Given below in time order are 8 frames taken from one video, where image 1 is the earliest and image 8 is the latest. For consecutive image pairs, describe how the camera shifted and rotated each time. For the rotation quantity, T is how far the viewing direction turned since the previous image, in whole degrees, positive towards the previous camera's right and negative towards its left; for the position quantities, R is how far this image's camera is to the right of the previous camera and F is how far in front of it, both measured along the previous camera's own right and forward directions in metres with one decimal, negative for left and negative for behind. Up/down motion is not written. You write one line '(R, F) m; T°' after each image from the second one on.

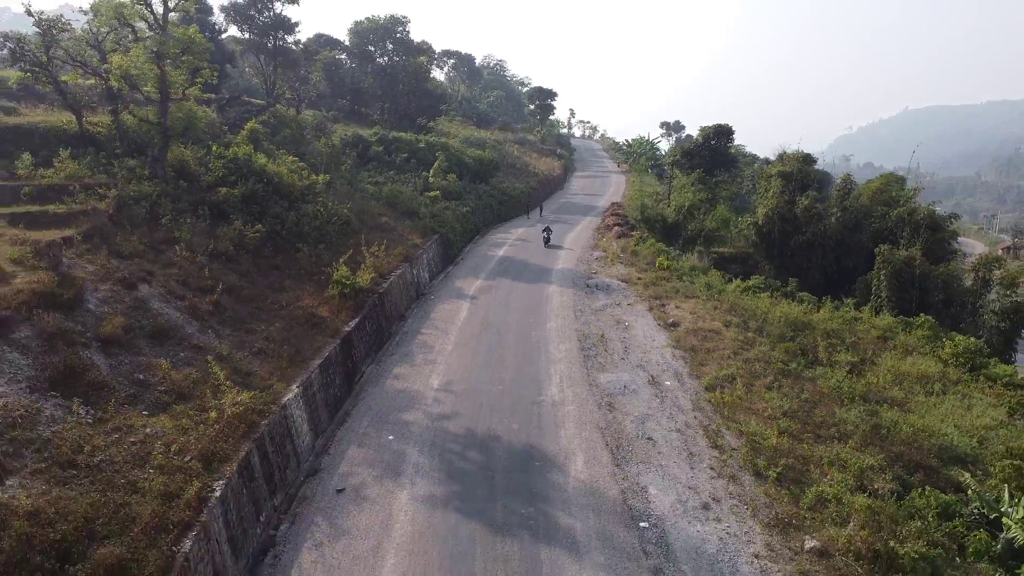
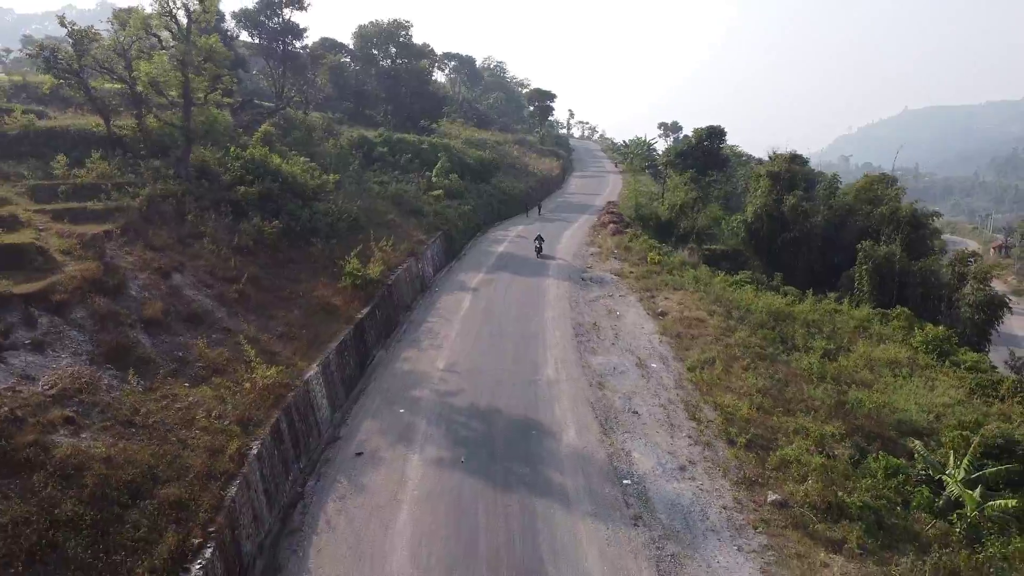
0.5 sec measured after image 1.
(0.0, -1.1) m; 0°
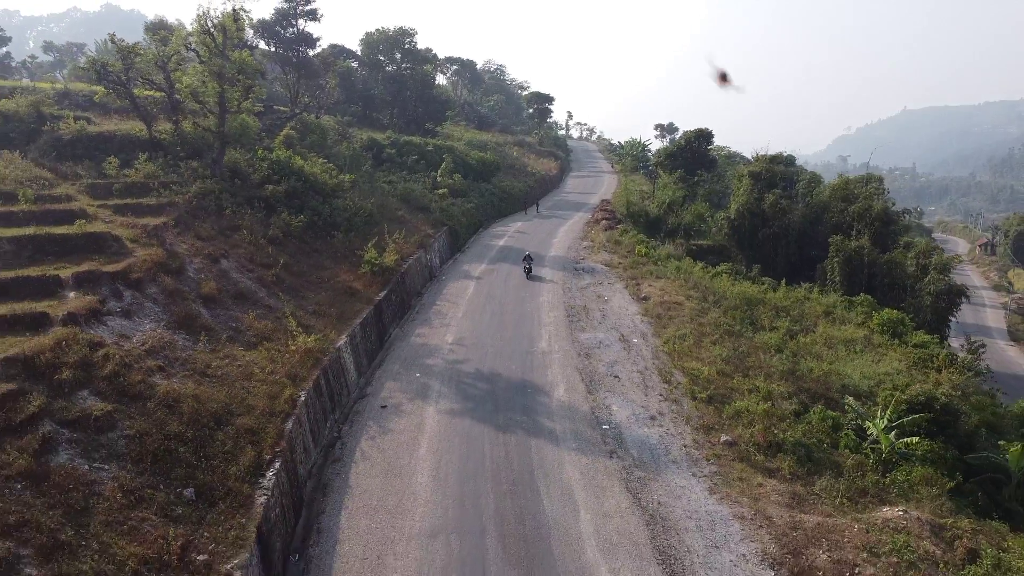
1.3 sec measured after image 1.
(0.0, -2.0) m; 0°
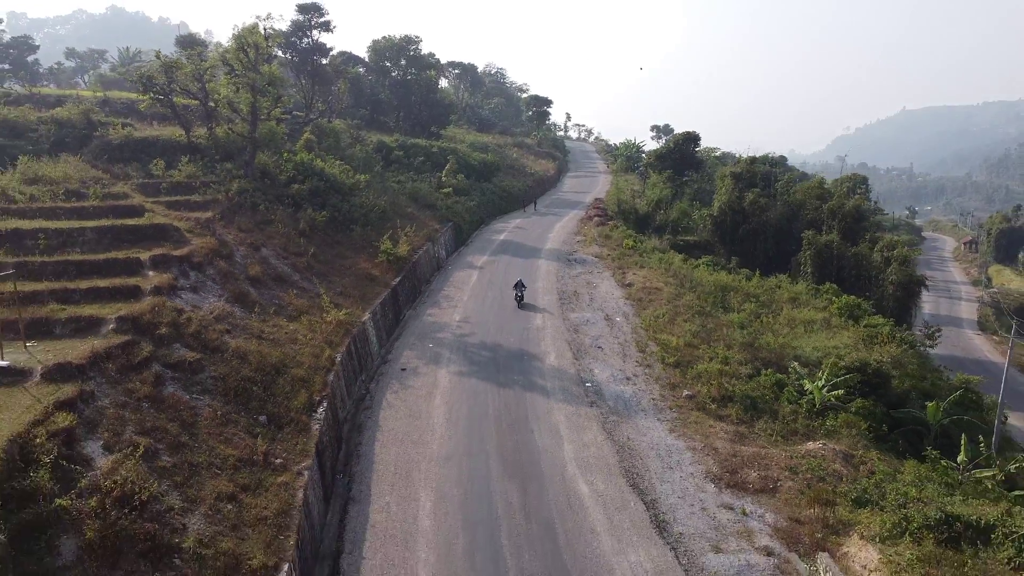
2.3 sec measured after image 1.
(0.0, -2.3) m; 0°
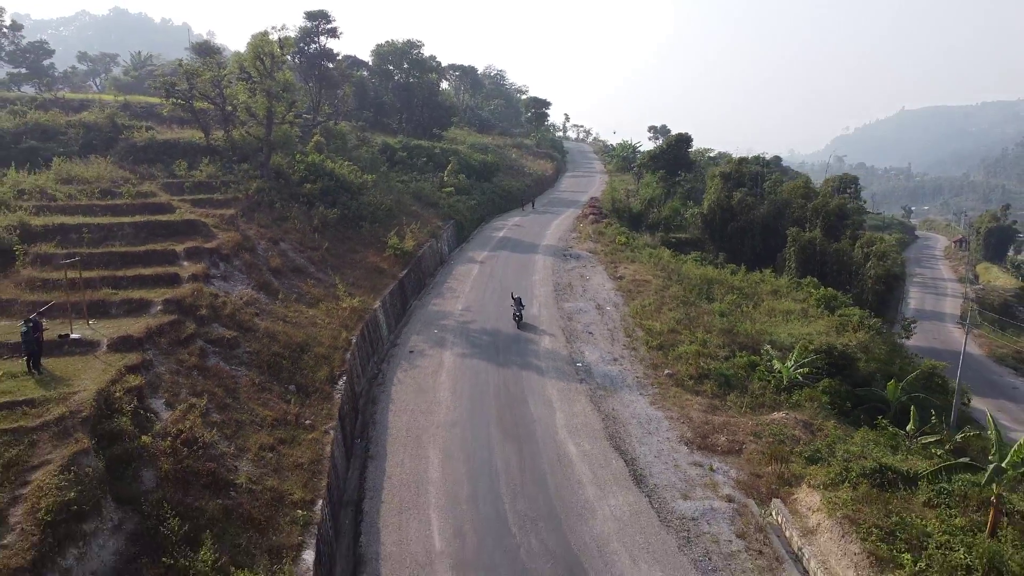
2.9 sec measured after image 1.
(+0.1, -1.5) m; 0°
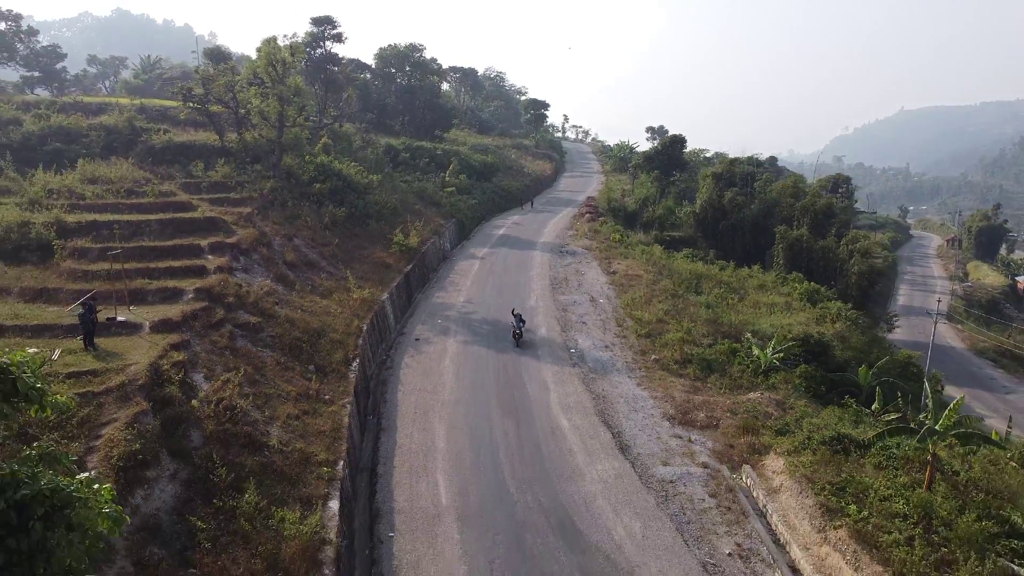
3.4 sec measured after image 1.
(0.0, -1.2) m; 0°
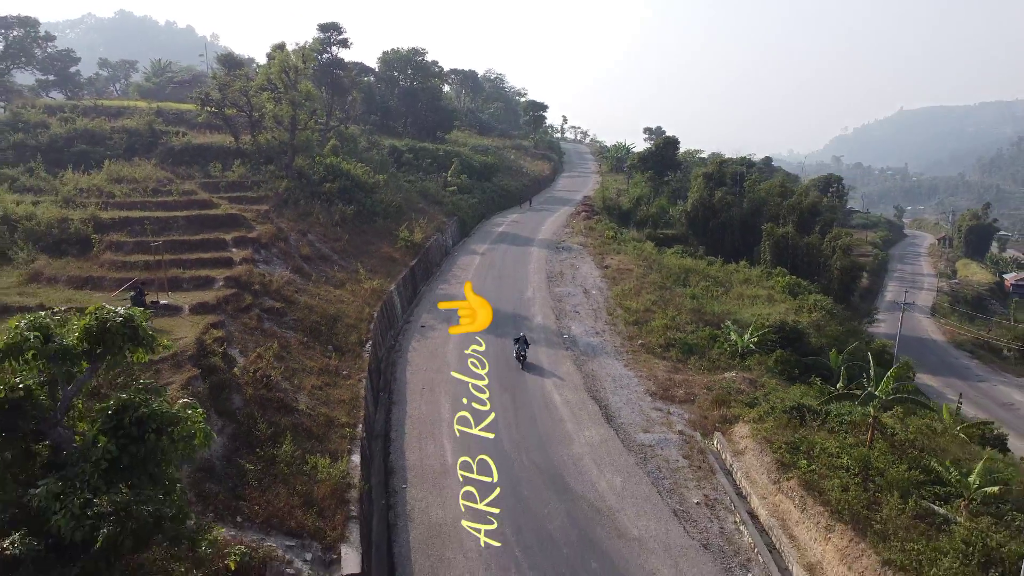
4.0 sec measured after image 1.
(+0.1, -1.5) m; 0°
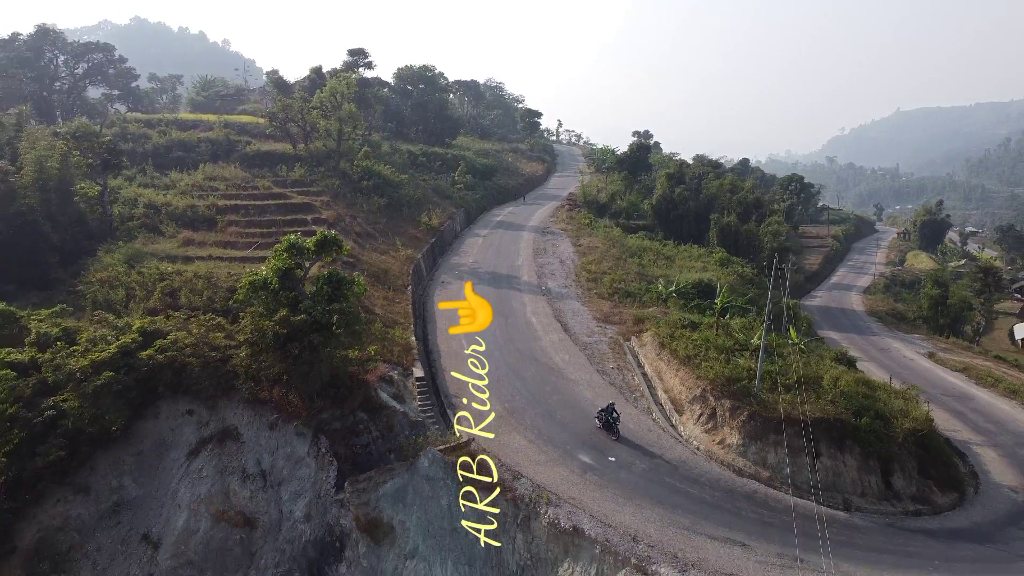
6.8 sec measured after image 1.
(+0.3, -7.6) m; 0°
